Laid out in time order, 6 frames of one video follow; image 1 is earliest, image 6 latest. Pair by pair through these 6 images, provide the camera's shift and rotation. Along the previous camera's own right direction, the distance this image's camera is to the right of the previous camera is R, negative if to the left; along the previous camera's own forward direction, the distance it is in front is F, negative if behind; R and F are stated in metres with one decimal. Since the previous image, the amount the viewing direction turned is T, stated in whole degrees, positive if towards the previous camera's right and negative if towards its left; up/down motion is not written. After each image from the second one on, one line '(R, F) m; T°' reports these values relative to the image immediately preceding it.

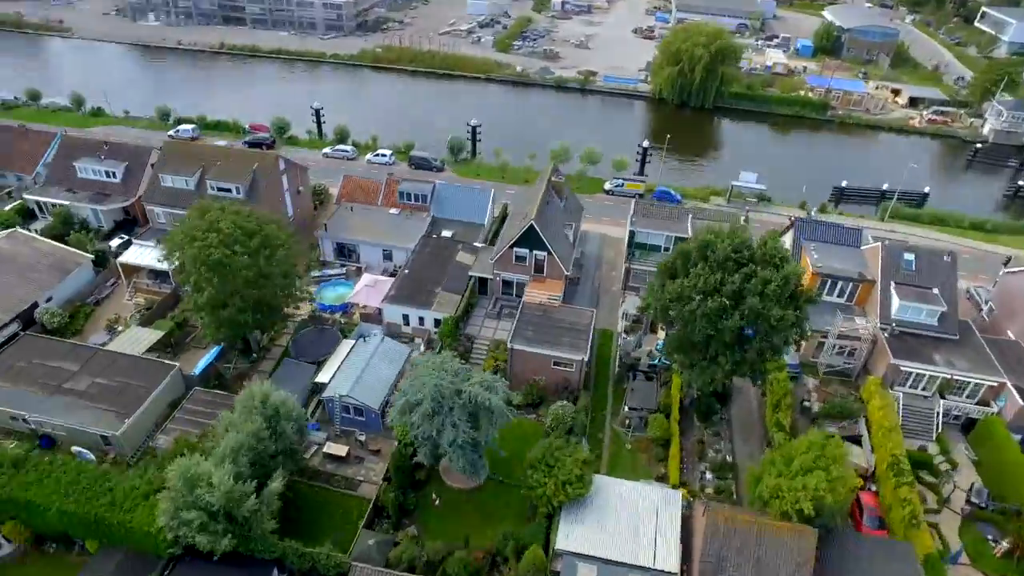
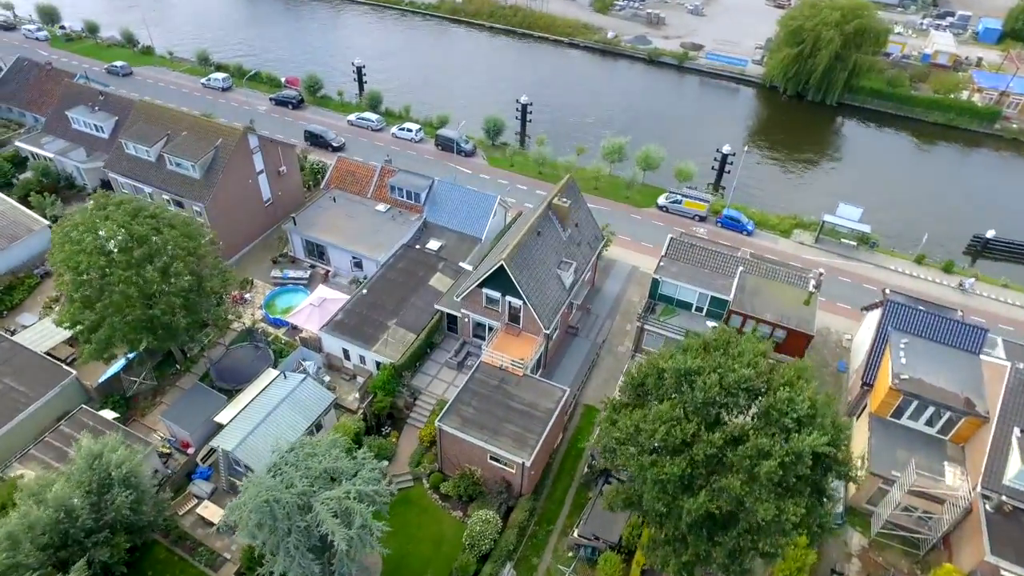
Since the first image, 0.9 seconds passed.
(+8.0, +11.0) m; -10°
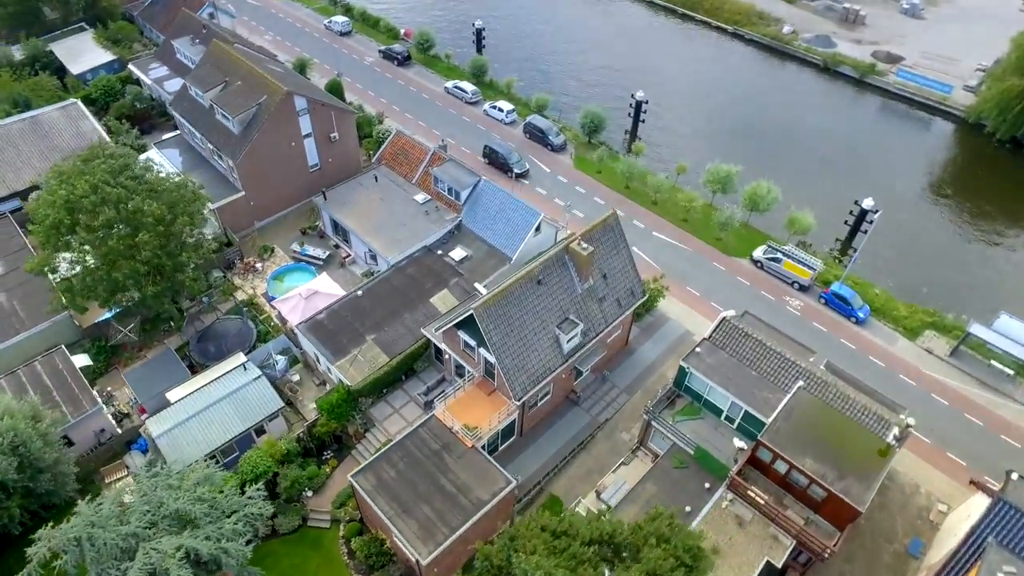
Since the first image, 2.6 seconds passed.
(+7.5, +7.3) m; -14°
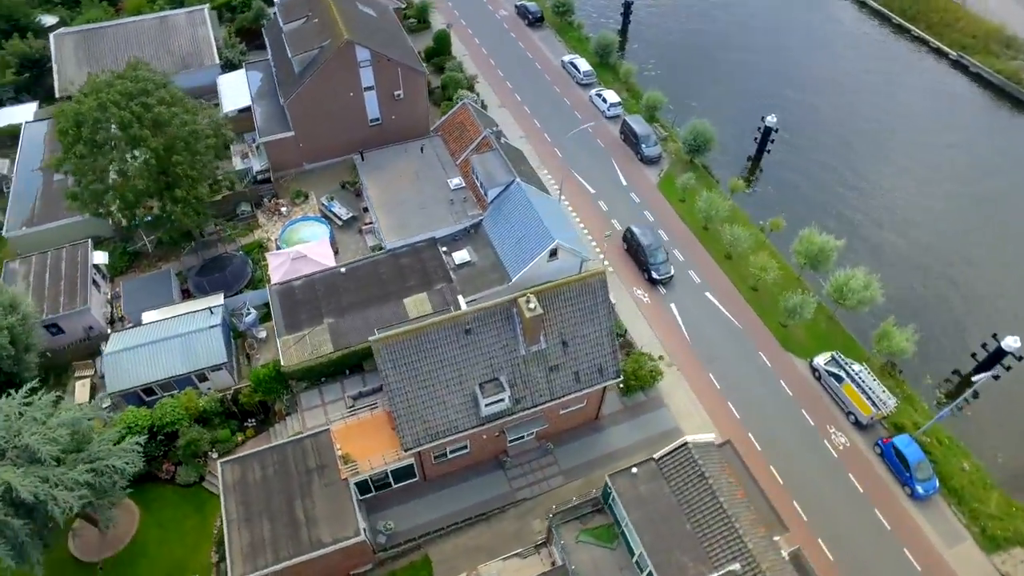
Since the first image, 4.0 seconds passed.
(+9.0, +5.9) m; -15°
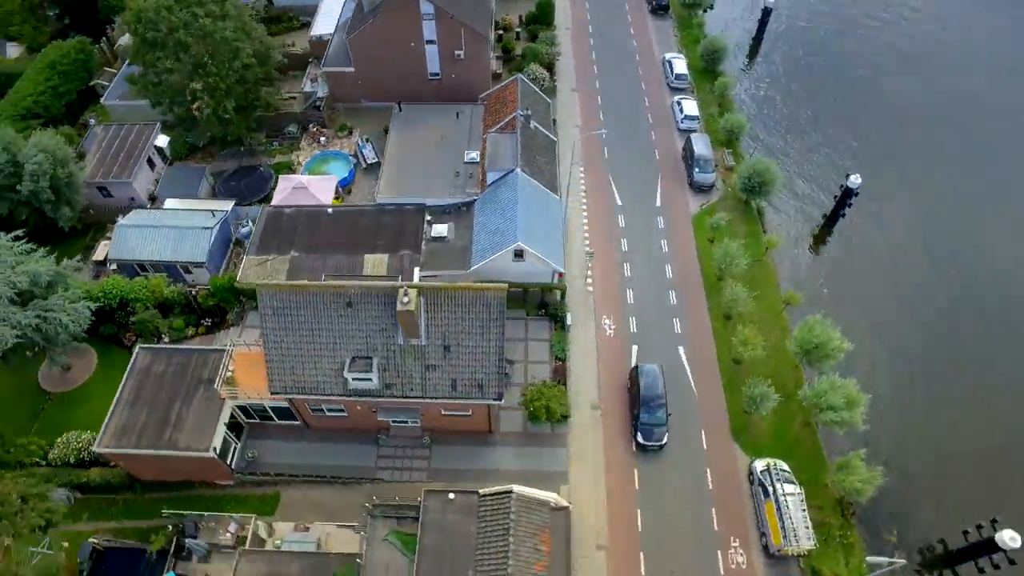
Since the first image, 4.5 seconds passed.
(+10.2, +2.6) m; -14°
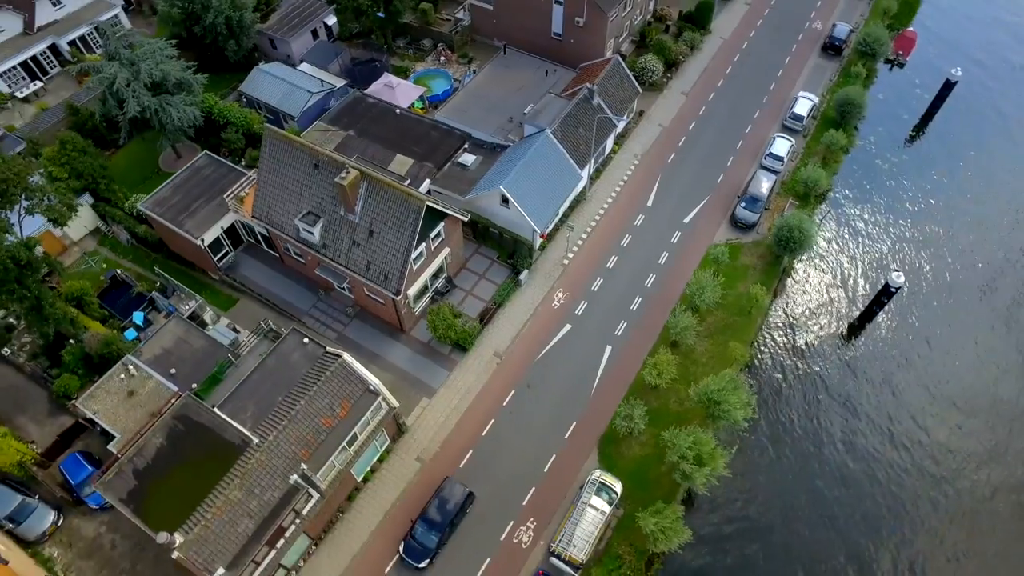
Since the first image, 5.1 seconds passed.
(+12.8, -0.1) m; -17°
